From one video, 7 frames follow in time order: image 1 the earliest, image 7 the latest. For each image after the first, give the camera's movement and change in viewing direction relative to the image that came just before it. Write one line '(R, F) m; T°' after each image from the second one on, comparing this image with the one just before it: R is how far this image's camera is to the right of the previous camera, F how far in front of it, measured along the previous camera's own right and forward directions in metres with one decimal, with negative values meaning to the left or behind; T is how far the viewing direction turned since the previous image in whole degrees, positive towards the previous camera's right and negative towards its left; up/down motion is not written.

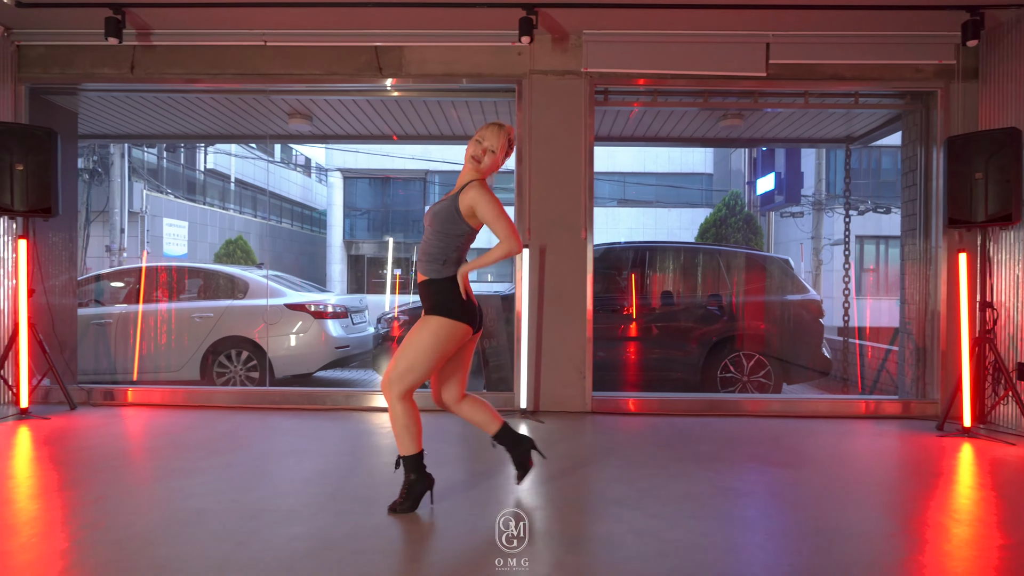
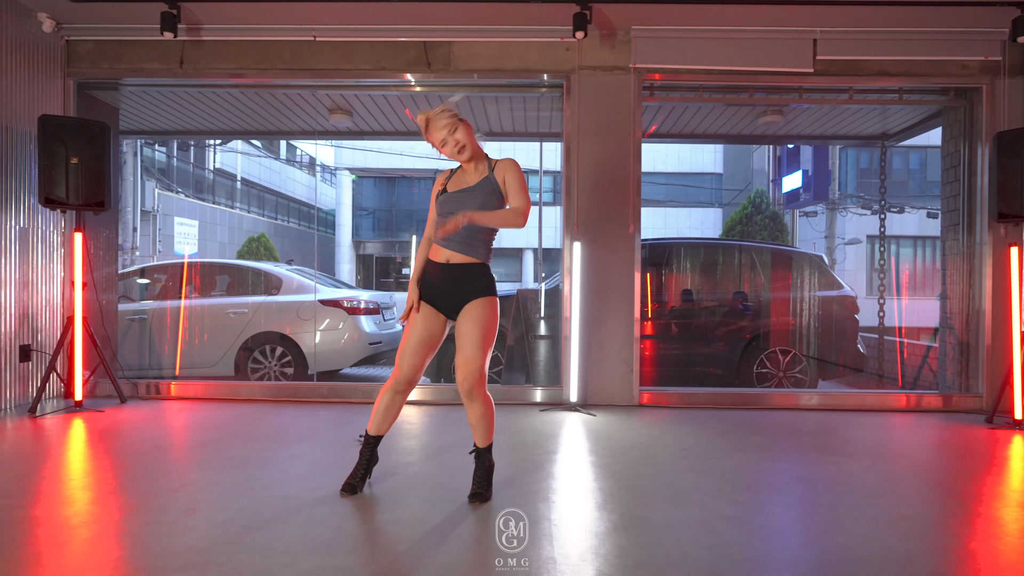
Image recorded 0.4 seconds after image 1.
(-0.3, 0.0) m; 0°
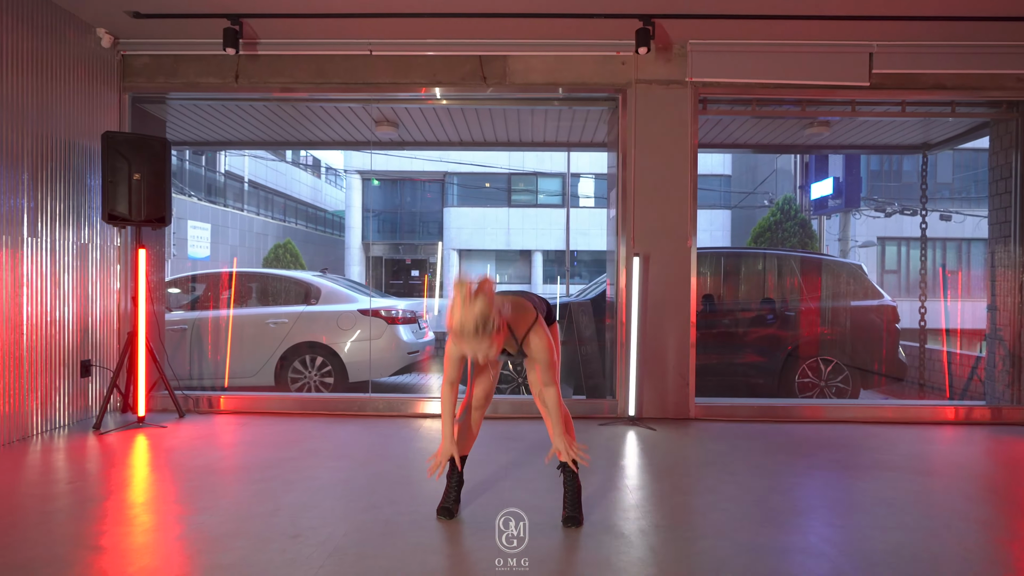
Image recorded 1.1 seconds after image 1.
(-0.4, 0.0) m; 0°
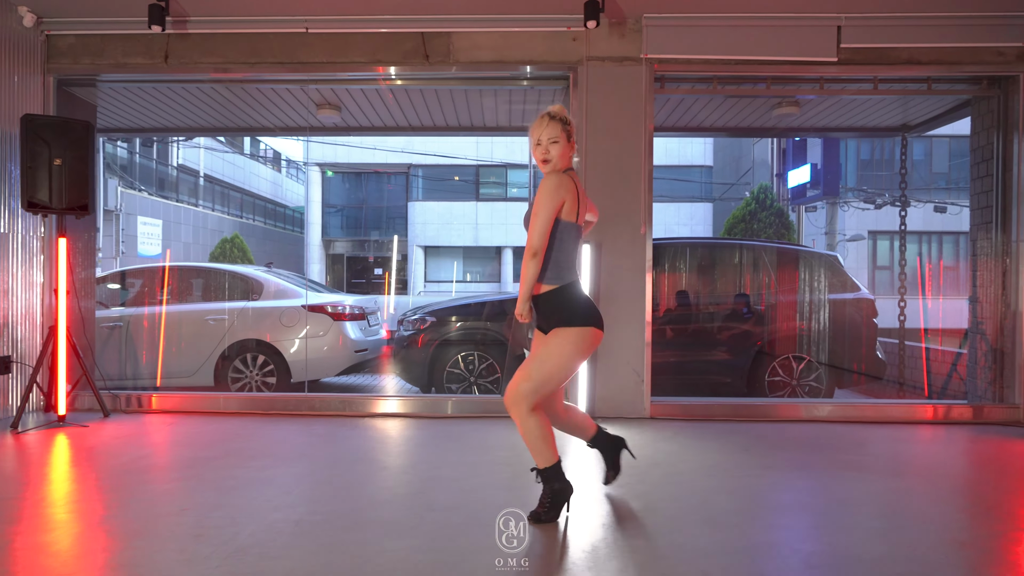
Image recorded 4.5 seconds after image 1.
(+0.4, +0.3) m; 0°
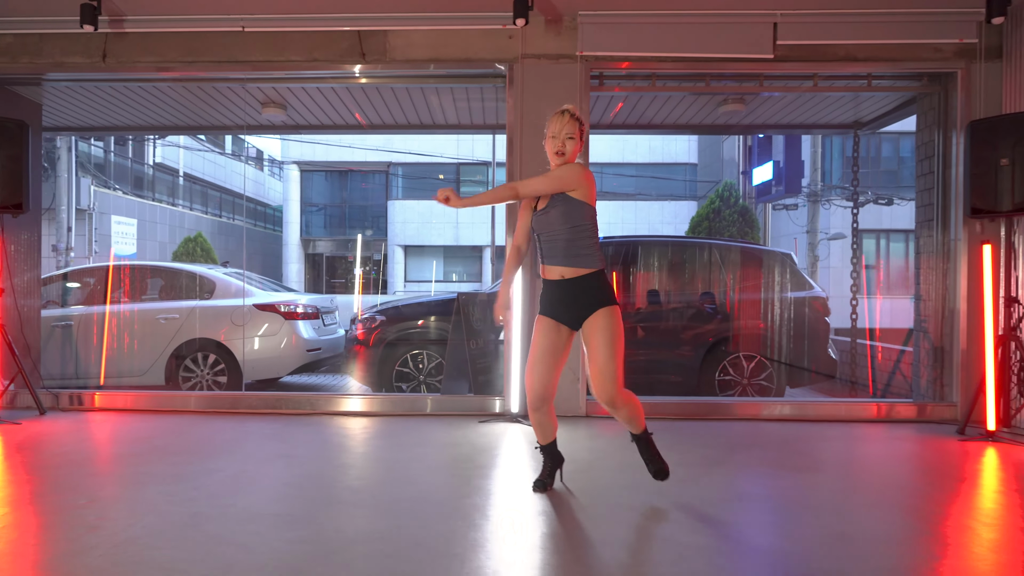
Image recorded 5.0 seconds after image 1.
(+0.4, 0.0) m; 0°
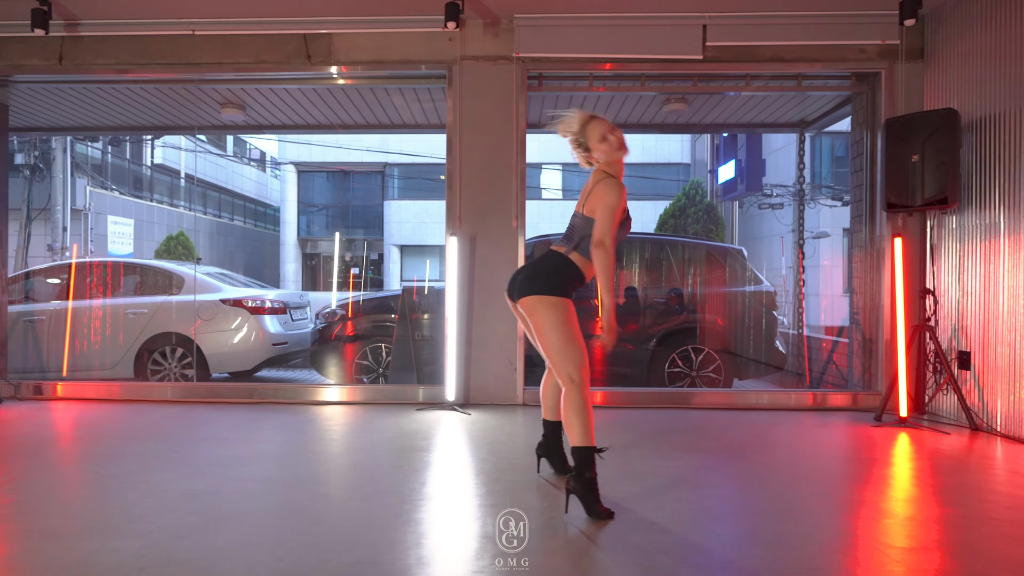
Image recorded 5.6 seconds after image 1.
(+0.4, -0.2) m; 0°
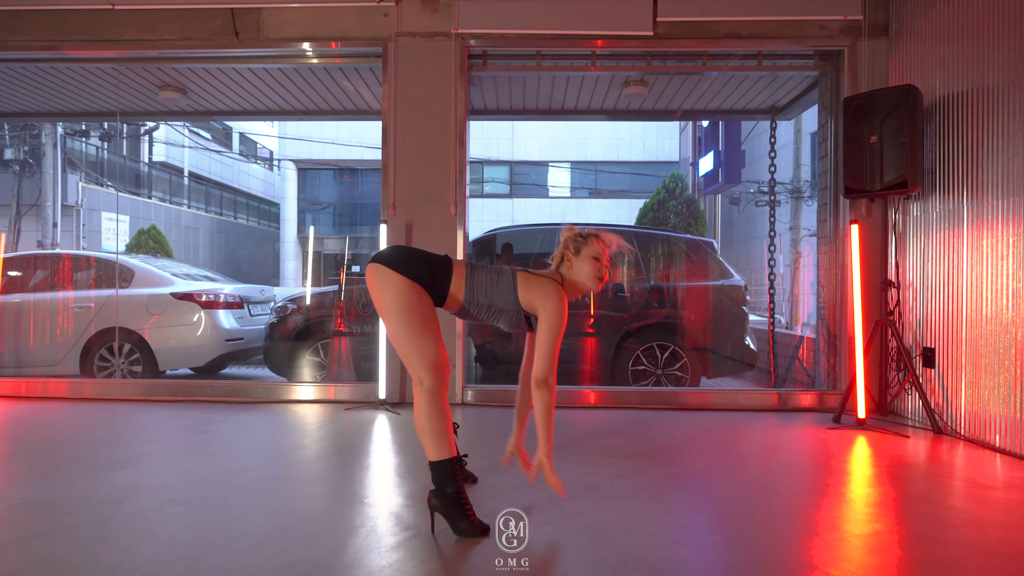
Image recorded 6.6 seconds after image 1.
(+0.4, +0.3) m; 0°
